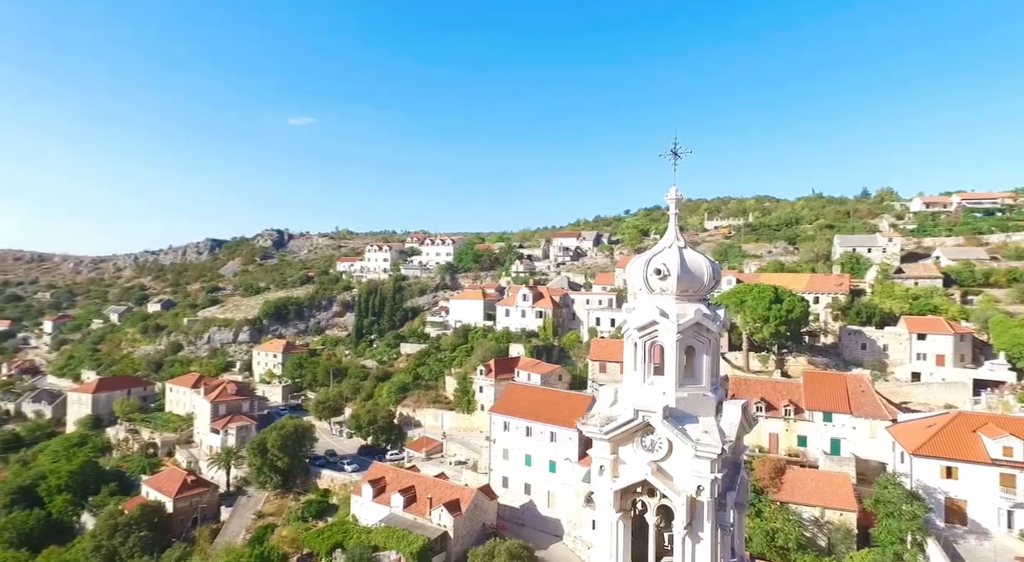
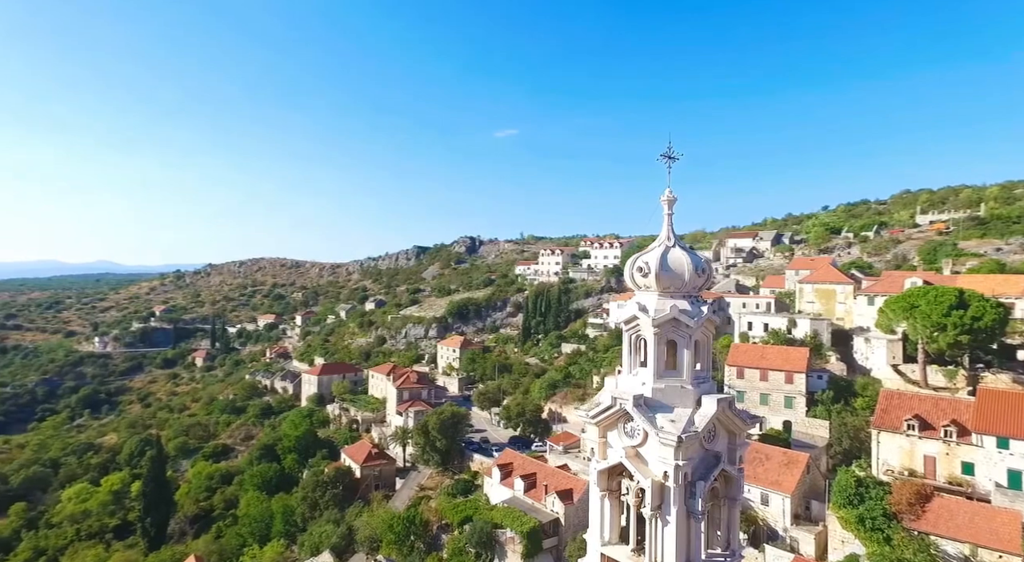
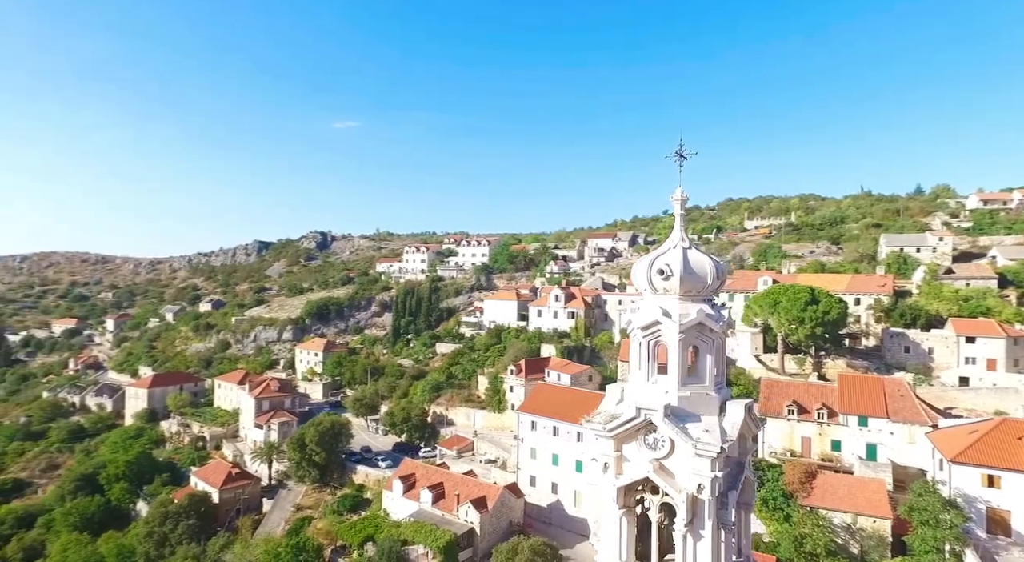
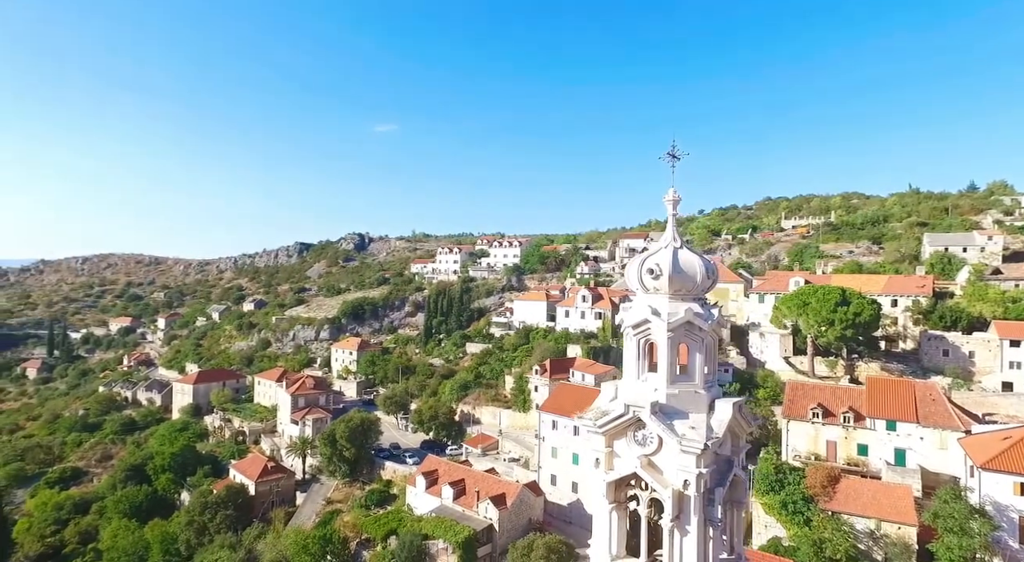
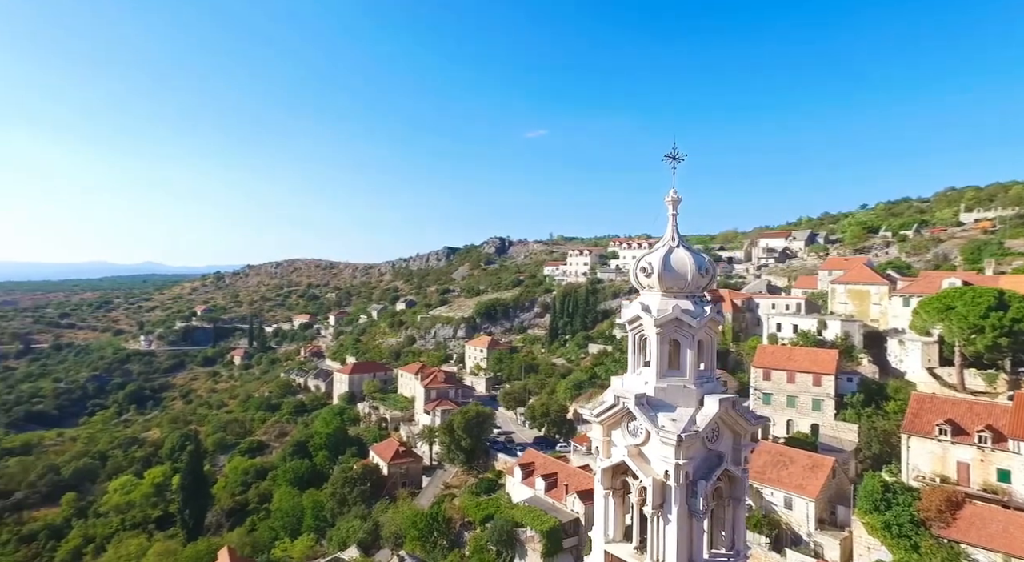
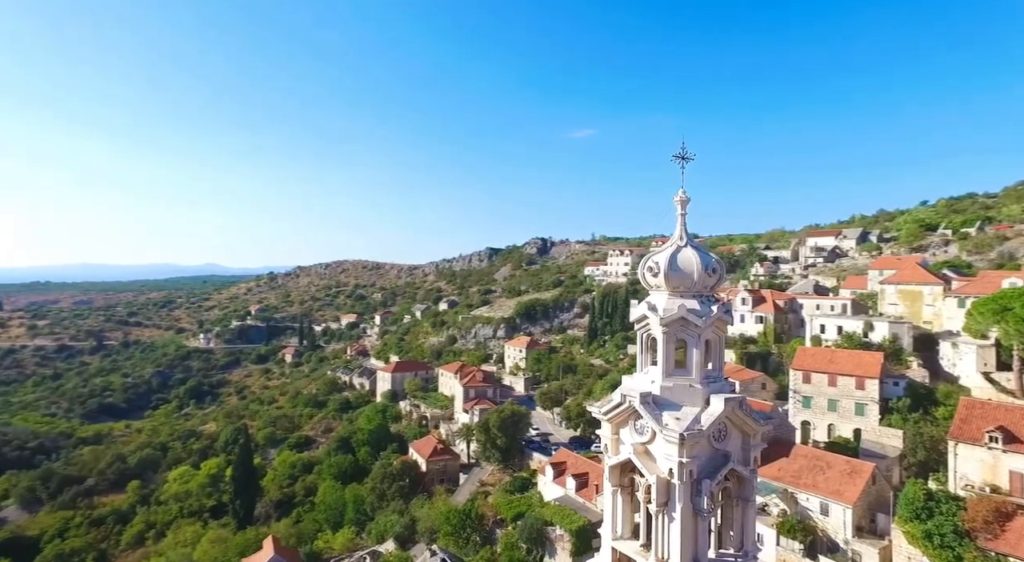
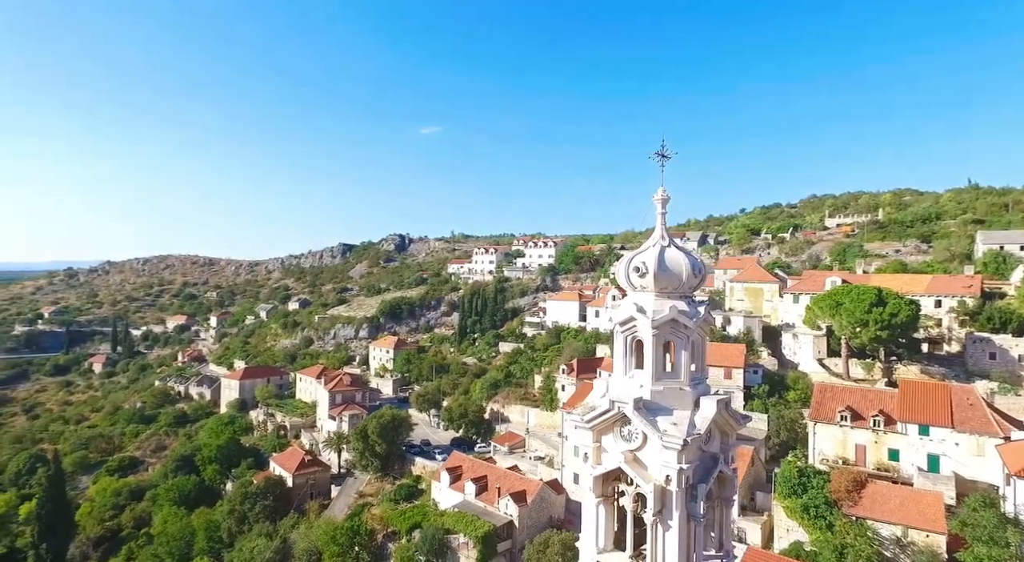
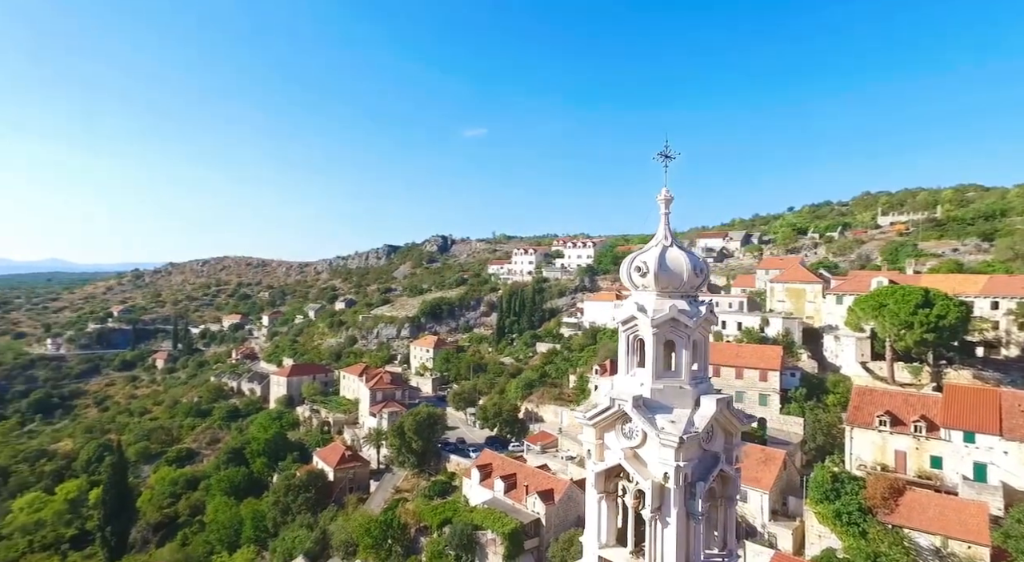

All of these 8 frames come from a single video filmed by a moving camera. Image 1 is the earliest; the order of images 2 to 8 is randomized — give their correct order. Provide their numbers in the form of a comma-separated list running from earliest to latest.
3, 4, 7, 8, 2, 5, 6
